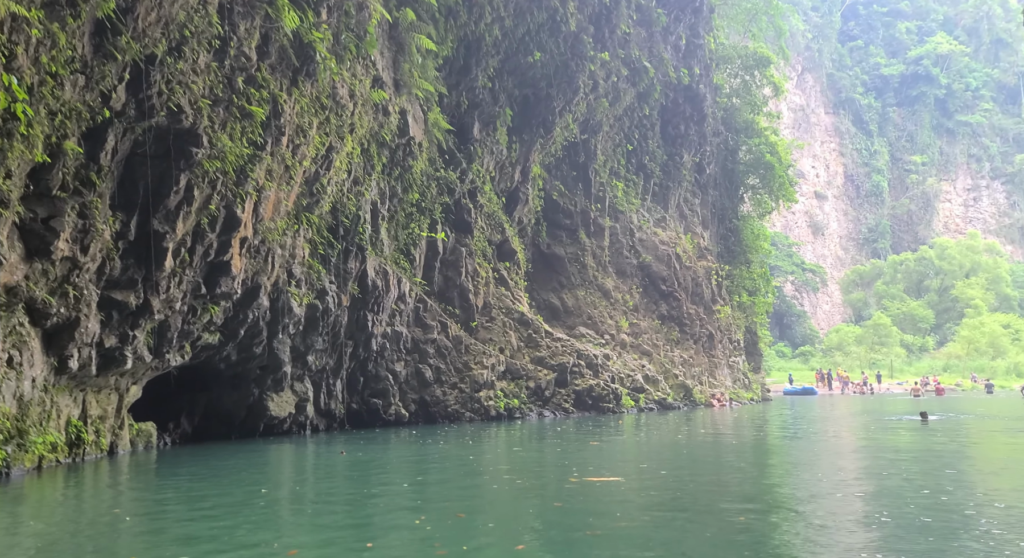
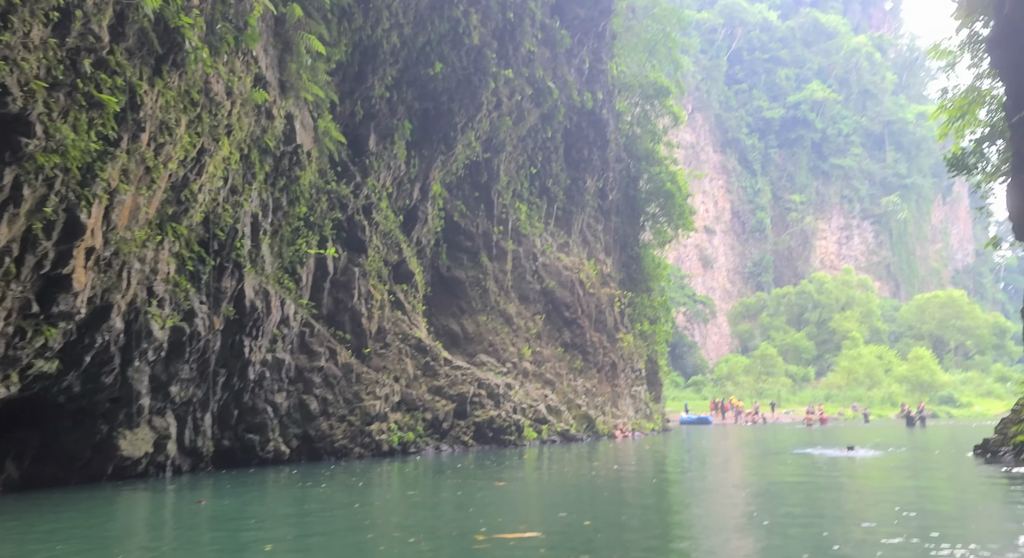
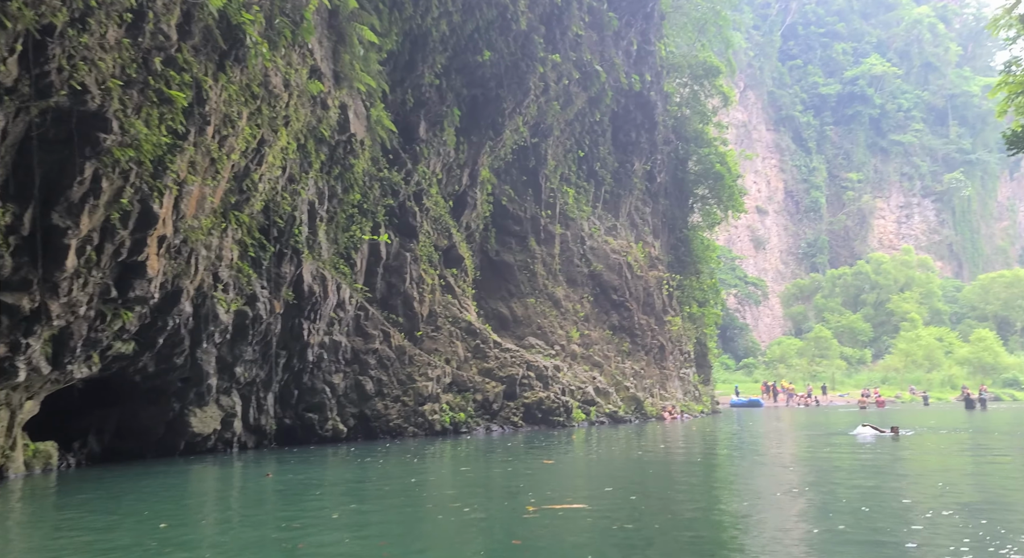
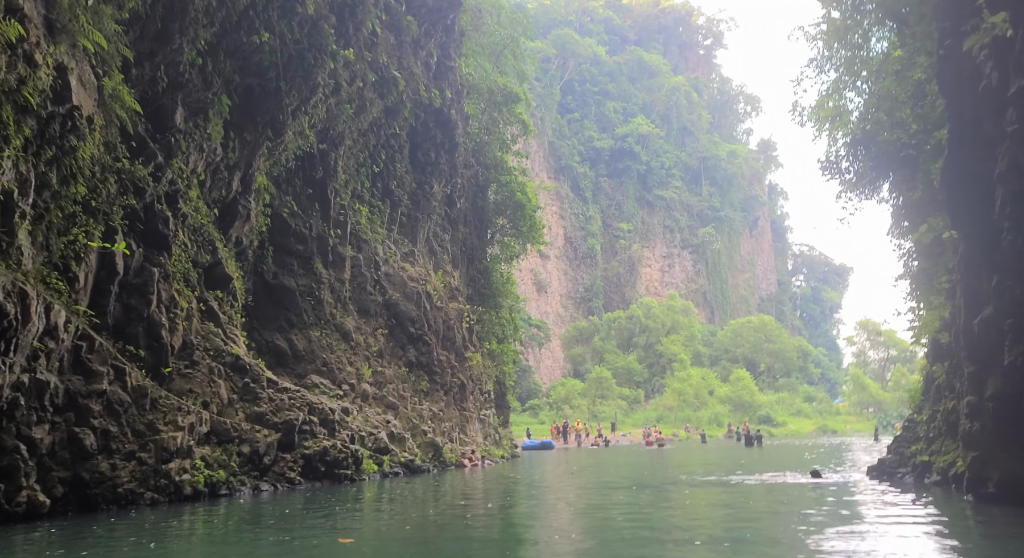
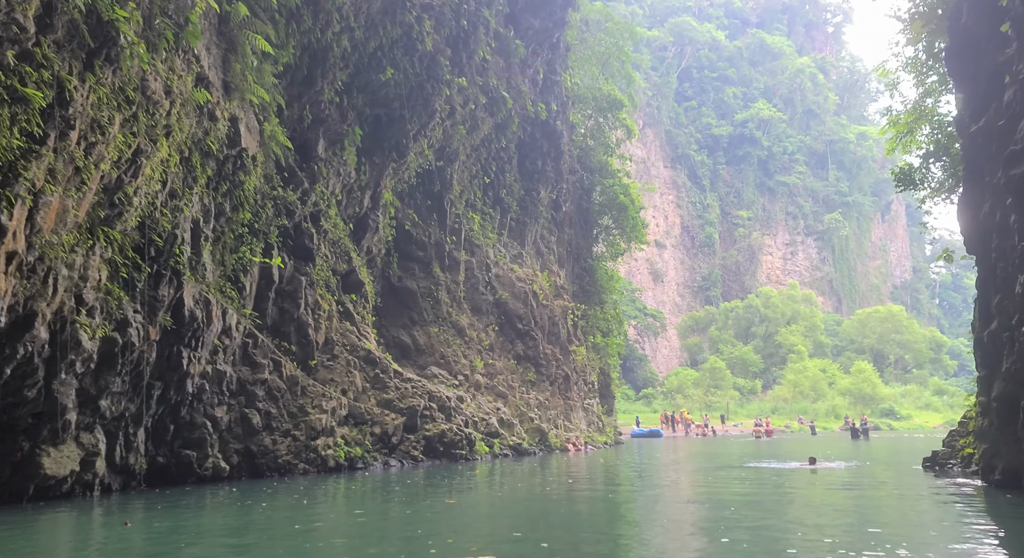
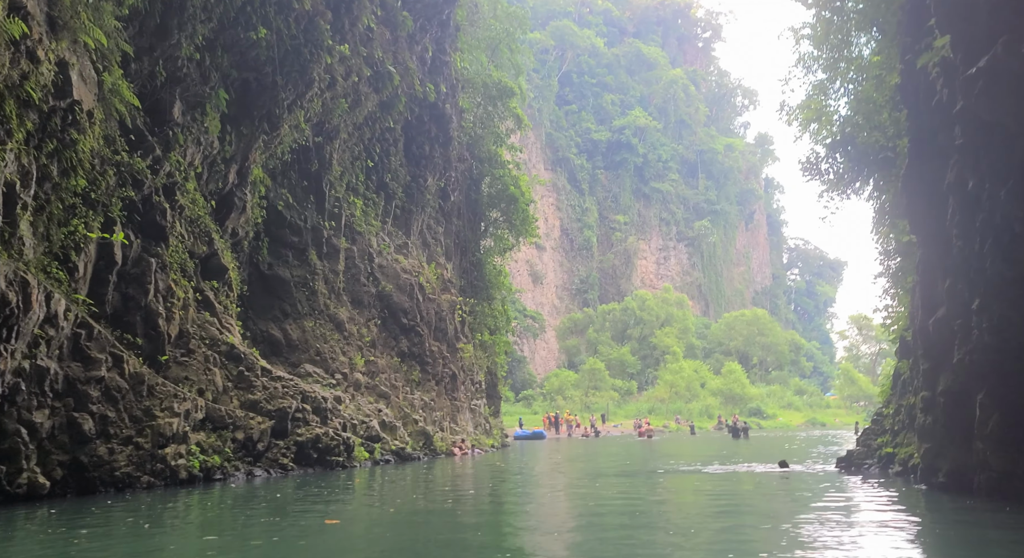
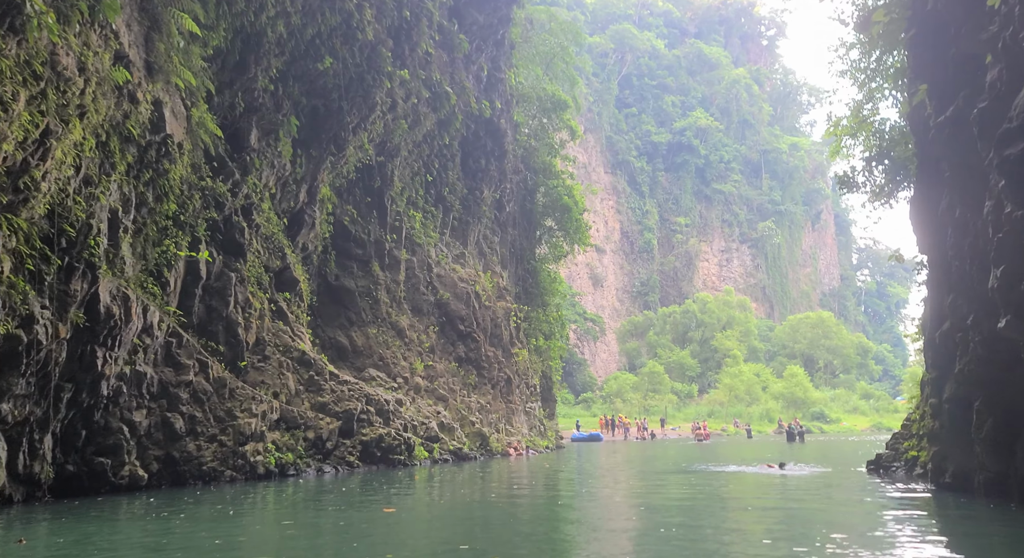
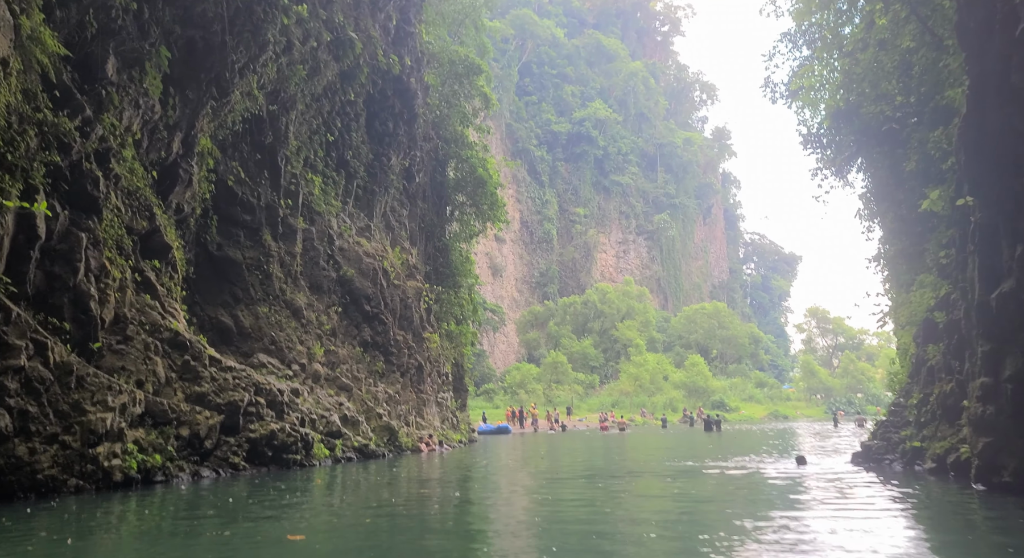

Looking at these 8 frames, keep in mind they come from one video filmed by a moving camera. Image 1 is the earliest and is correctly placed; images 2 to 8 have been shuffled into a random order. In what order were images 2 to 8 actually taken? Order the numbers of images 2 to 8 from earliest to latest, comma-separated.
3, 2, 5, 7, 6, 4, 8
